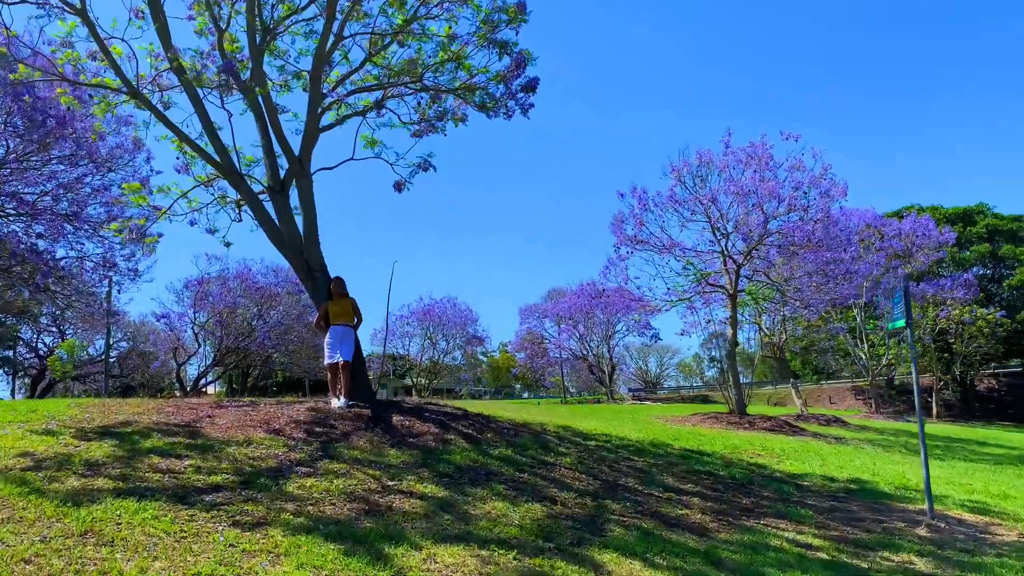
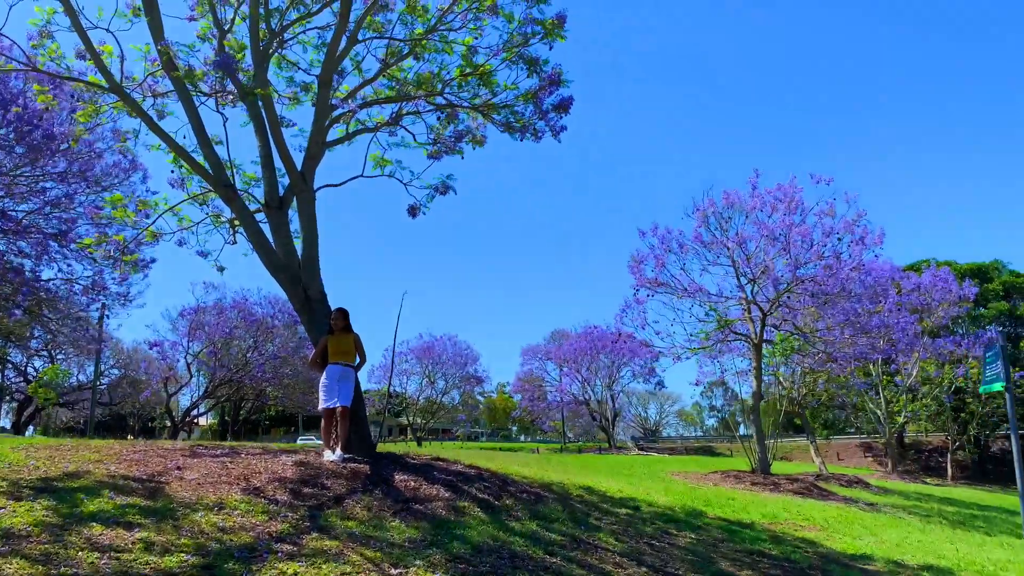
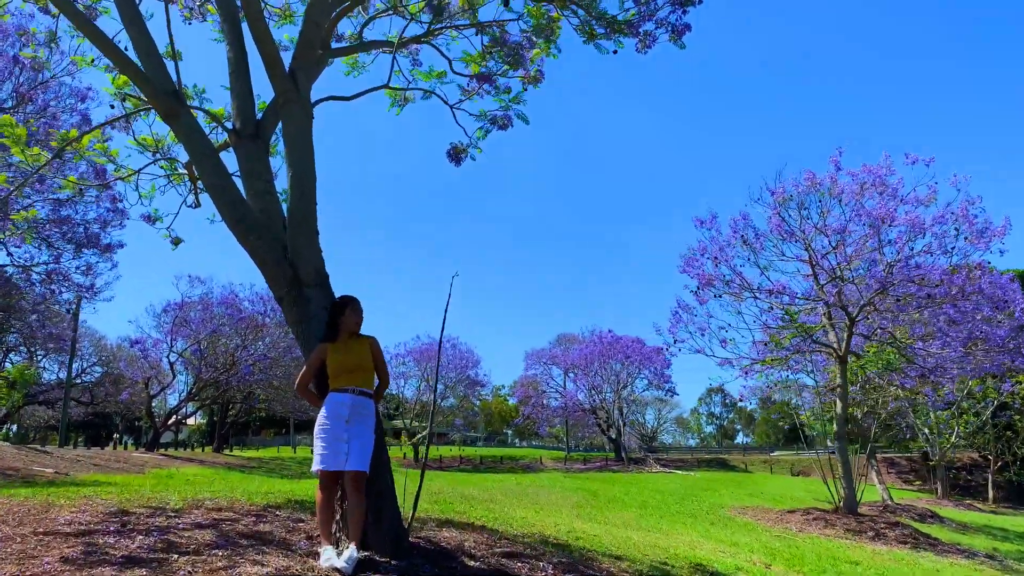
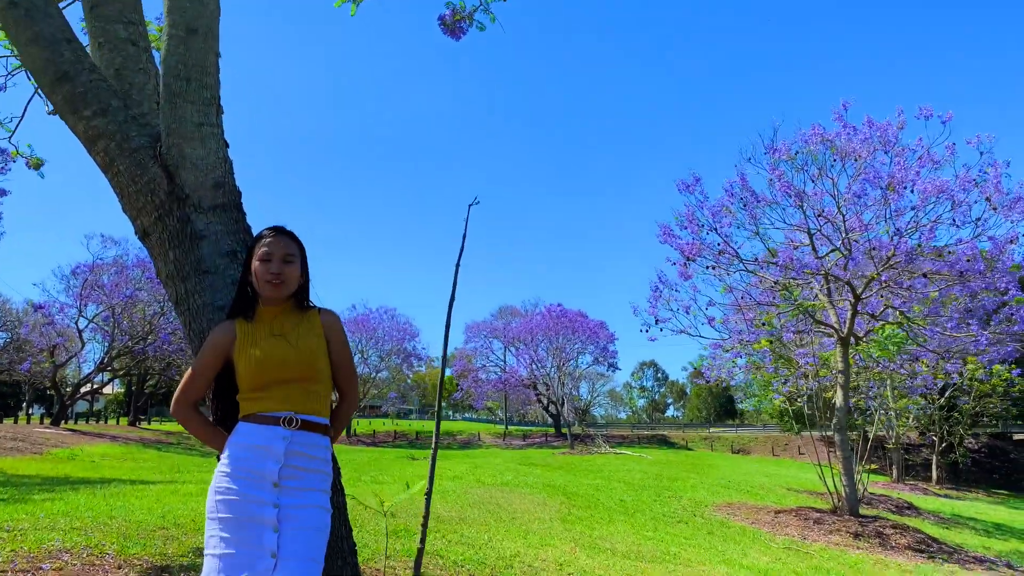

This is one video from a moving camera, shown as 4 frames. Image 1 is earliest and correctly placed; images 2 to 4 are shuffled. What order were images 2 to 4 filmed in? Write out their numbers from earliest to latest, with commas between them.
2, 3, 4
